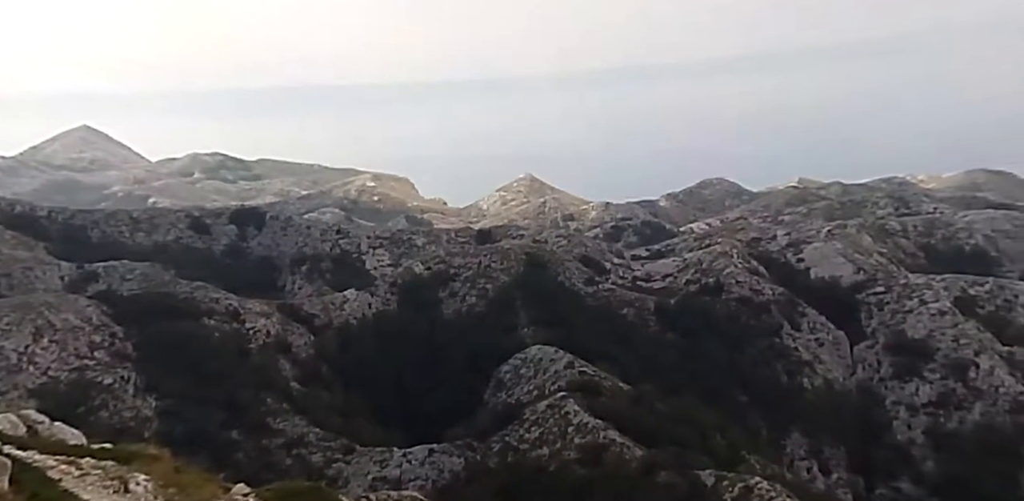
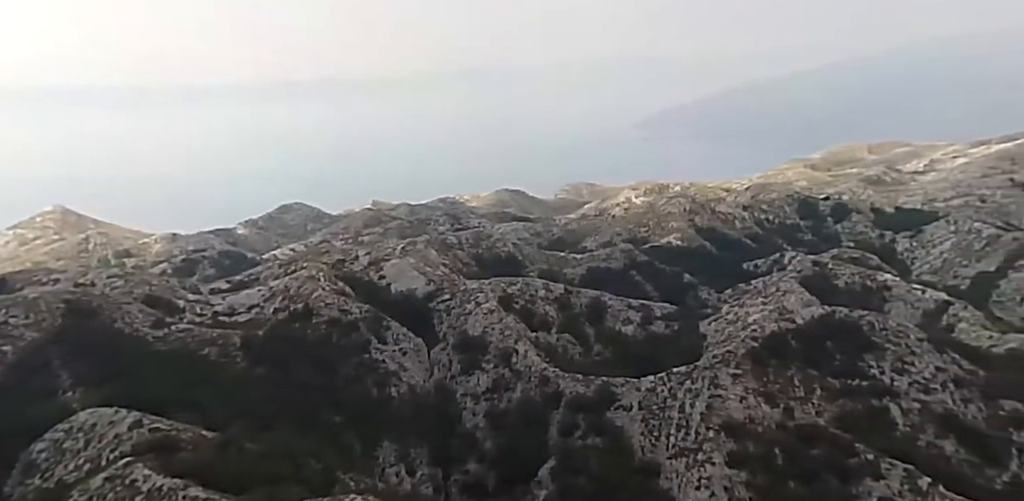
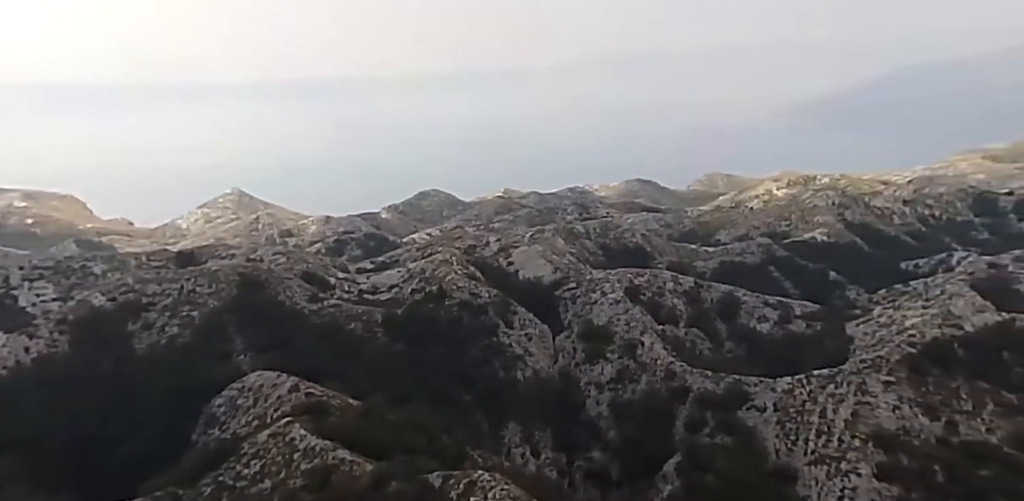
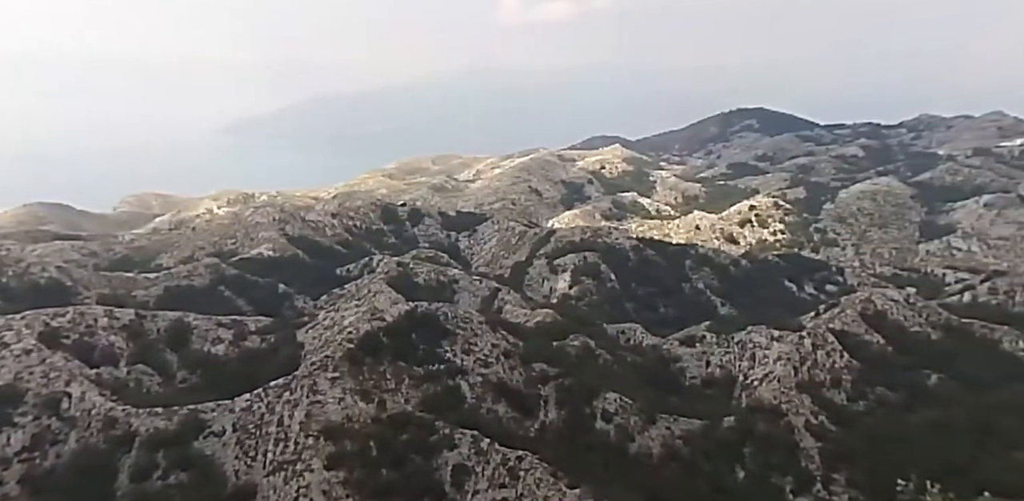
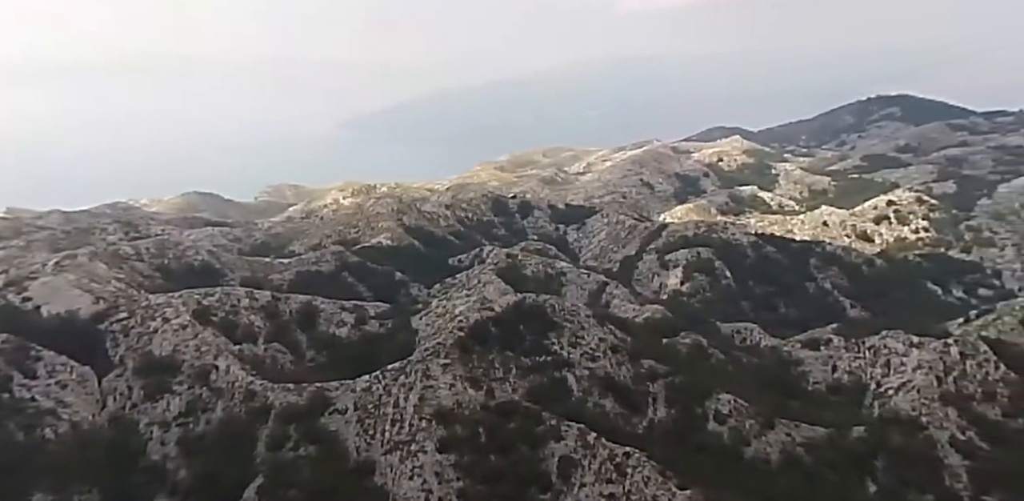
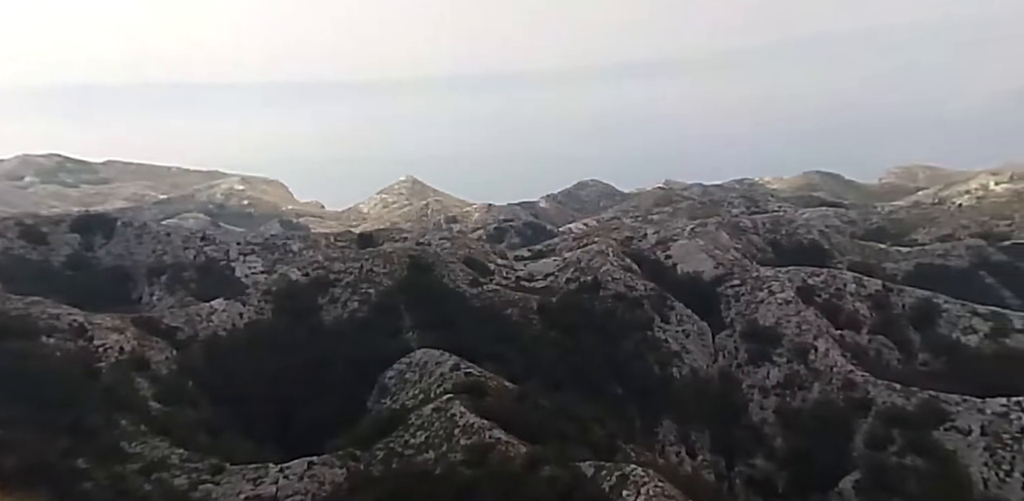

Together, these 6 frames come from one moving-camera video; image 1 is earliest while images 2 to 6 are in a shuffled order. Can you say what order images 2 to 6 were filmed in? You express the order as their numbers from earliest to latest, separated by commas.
6, 3, 2, 5, 4
